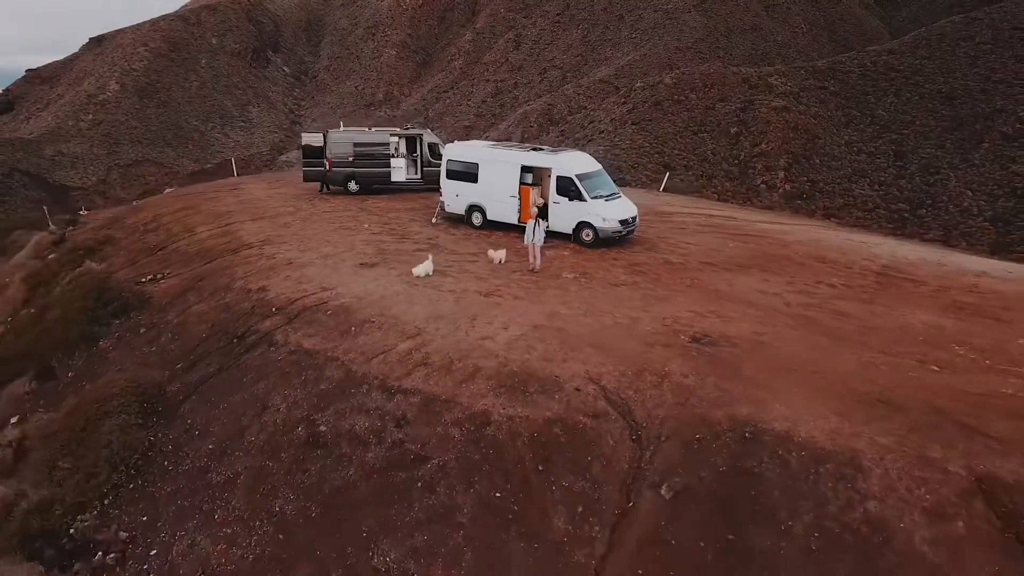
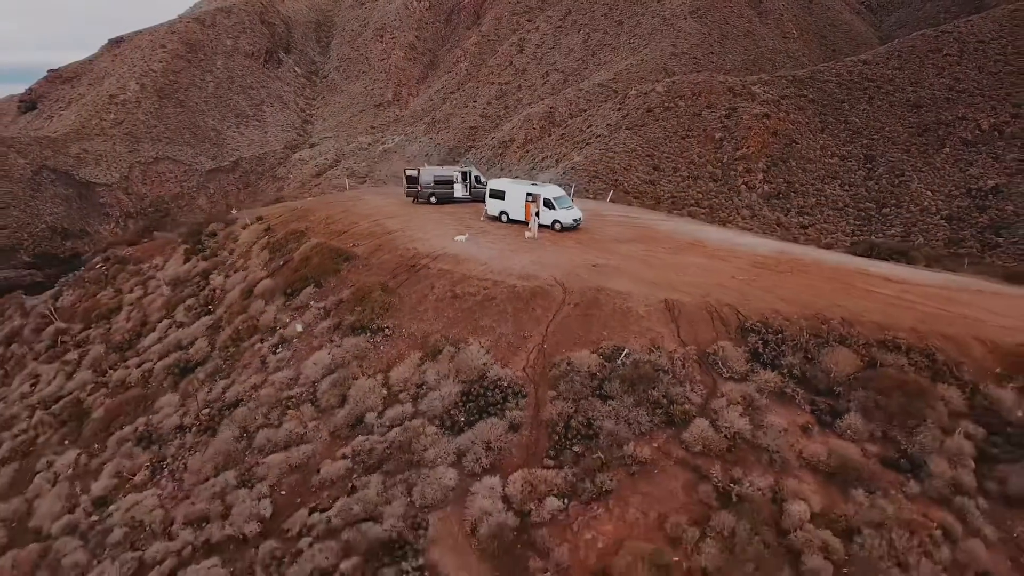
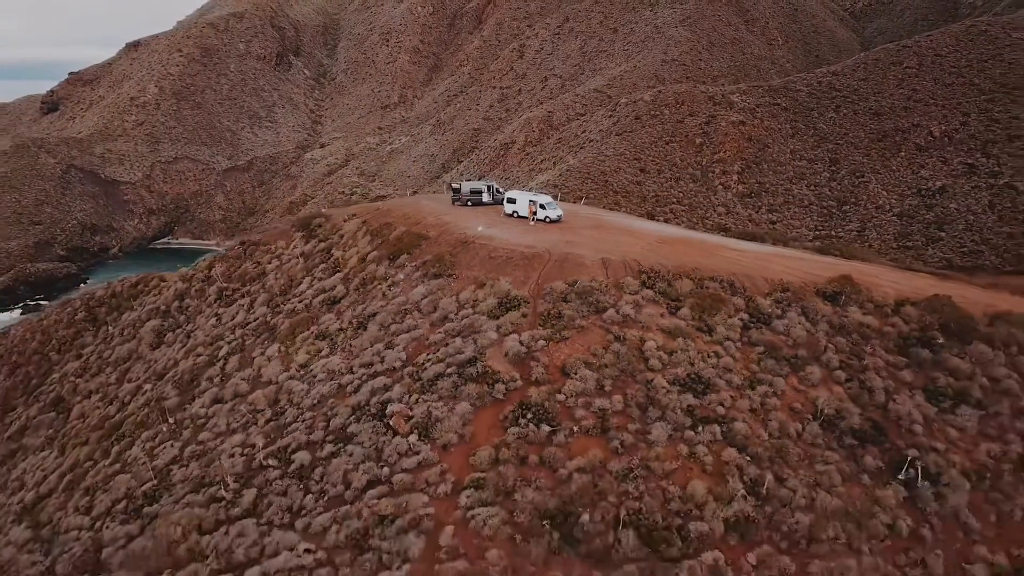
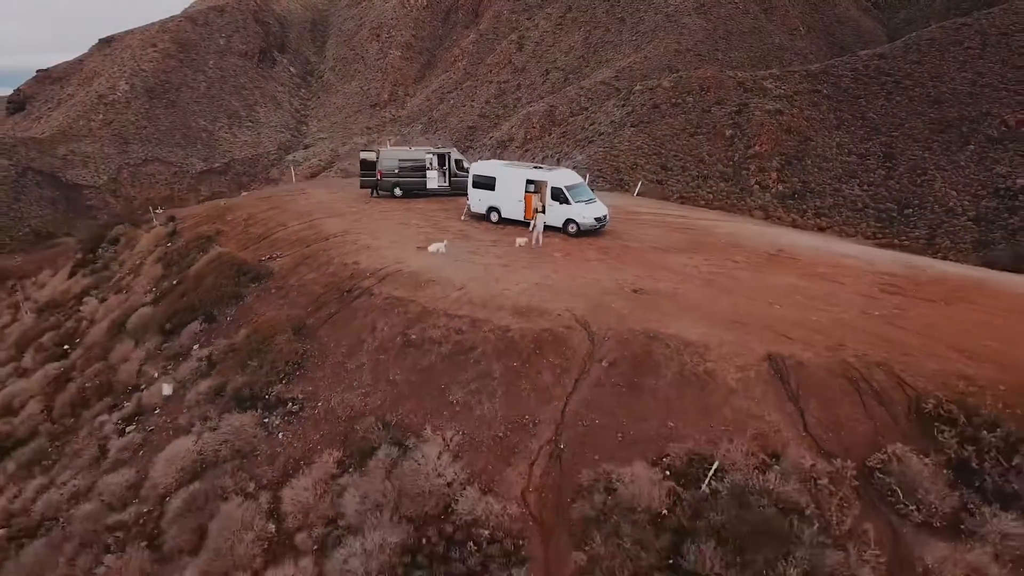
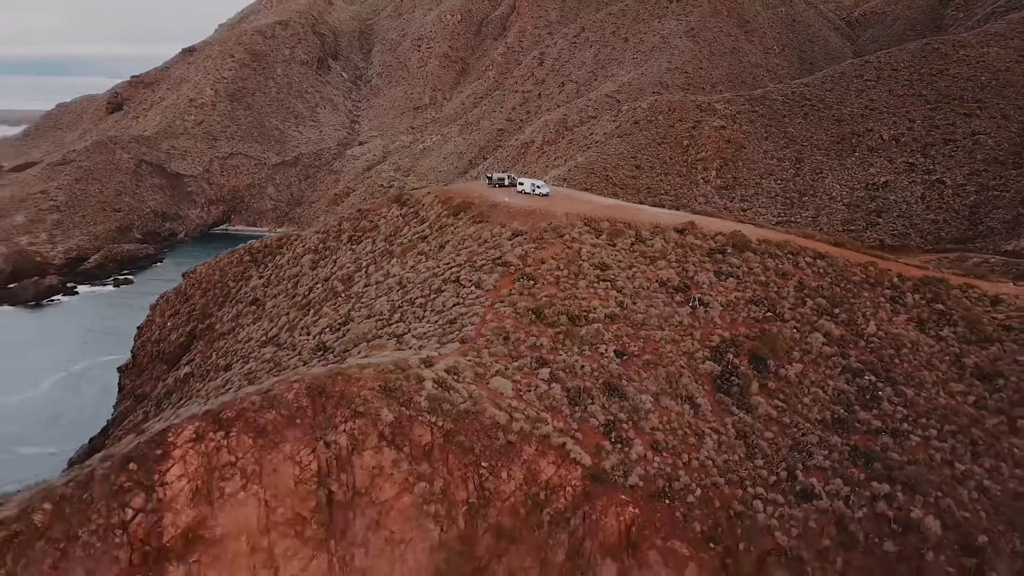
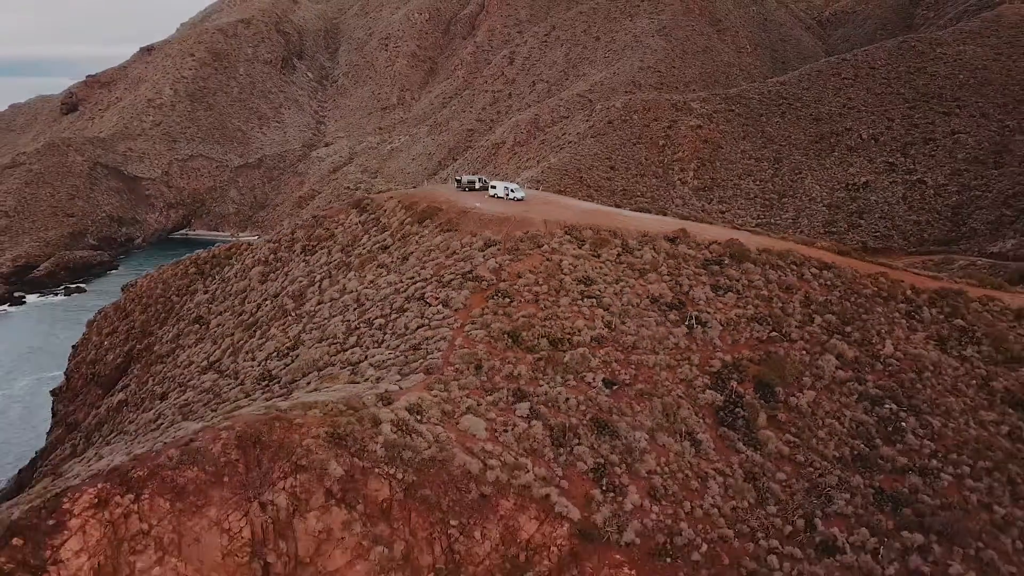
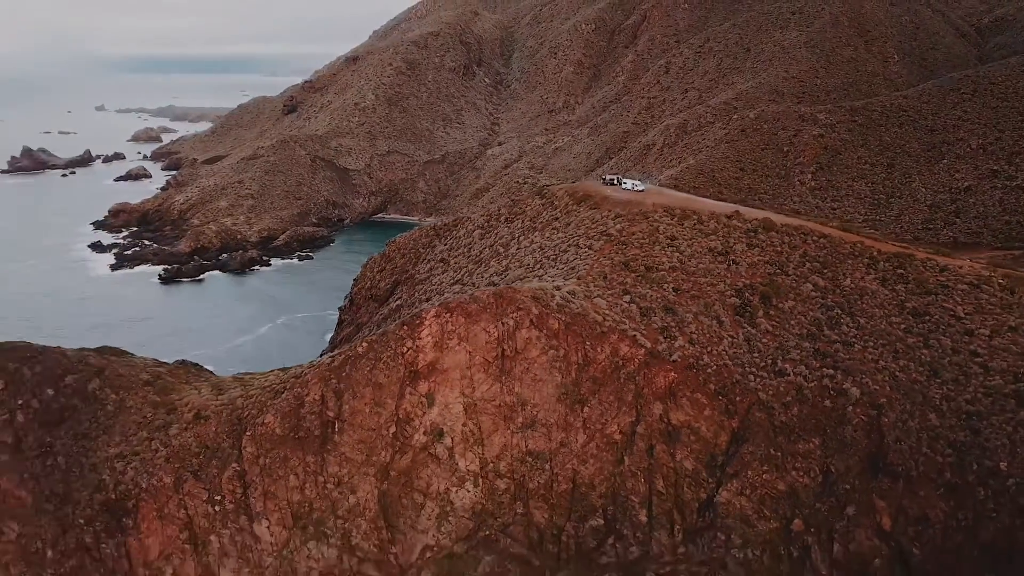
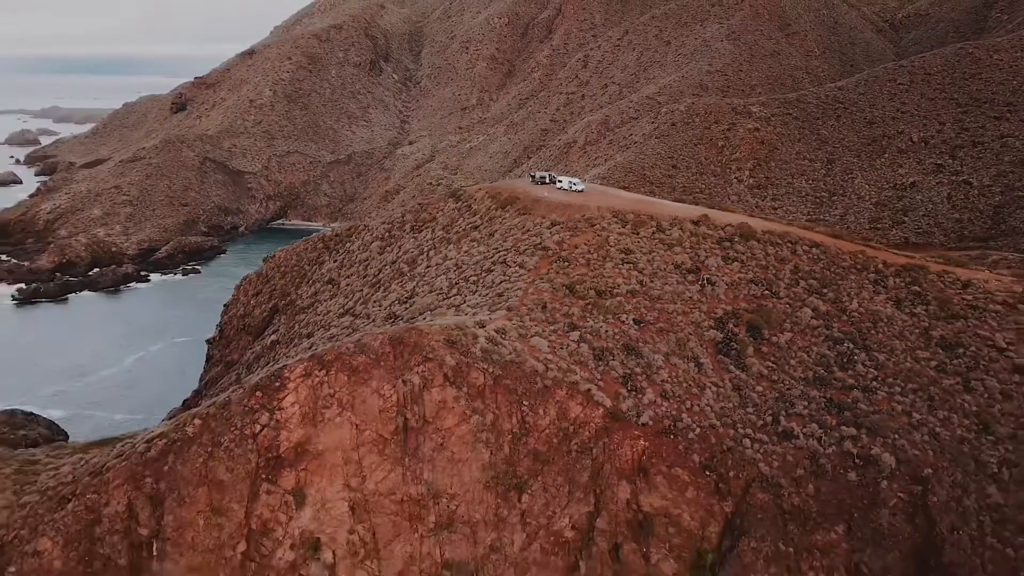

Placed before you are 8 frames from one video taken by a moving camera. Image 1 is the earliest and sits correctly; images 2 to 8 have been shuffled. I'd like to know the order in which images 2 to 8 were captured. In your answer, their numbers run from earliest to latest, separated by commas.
4, 2, 3, 6, 5, 8, 7
